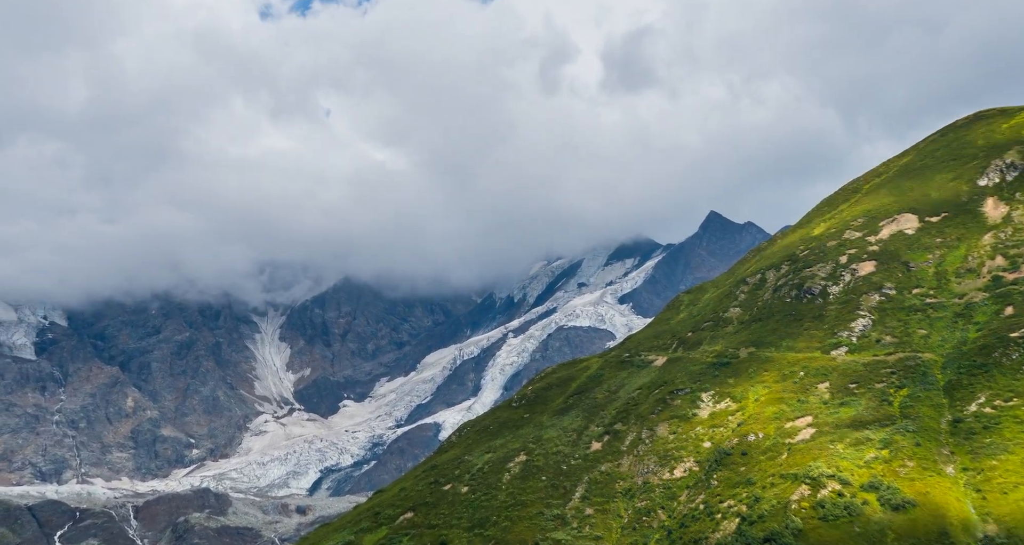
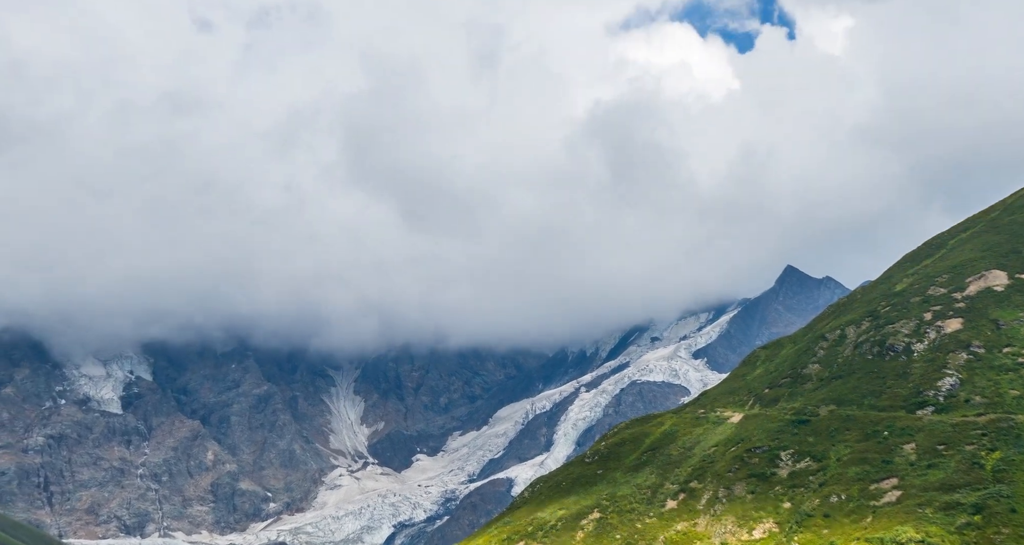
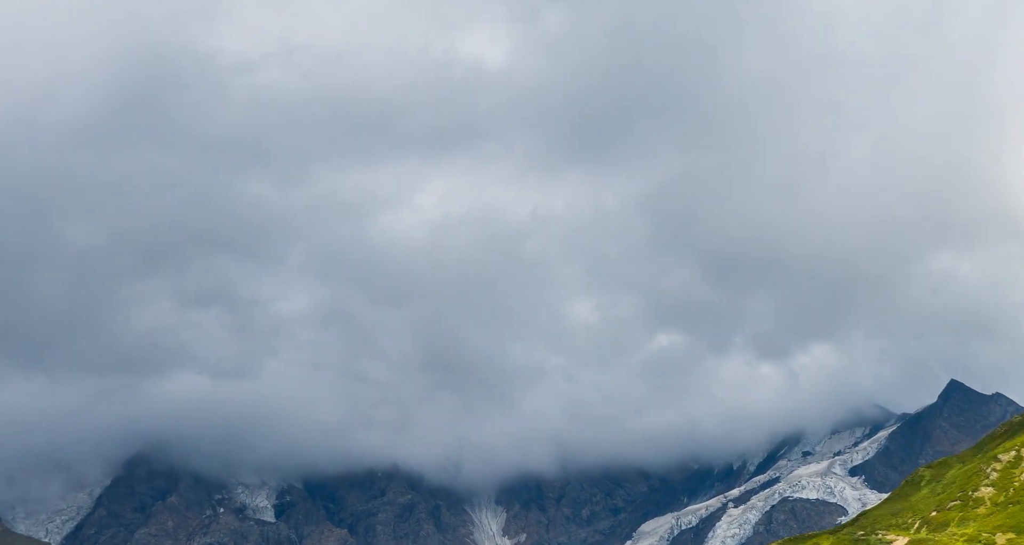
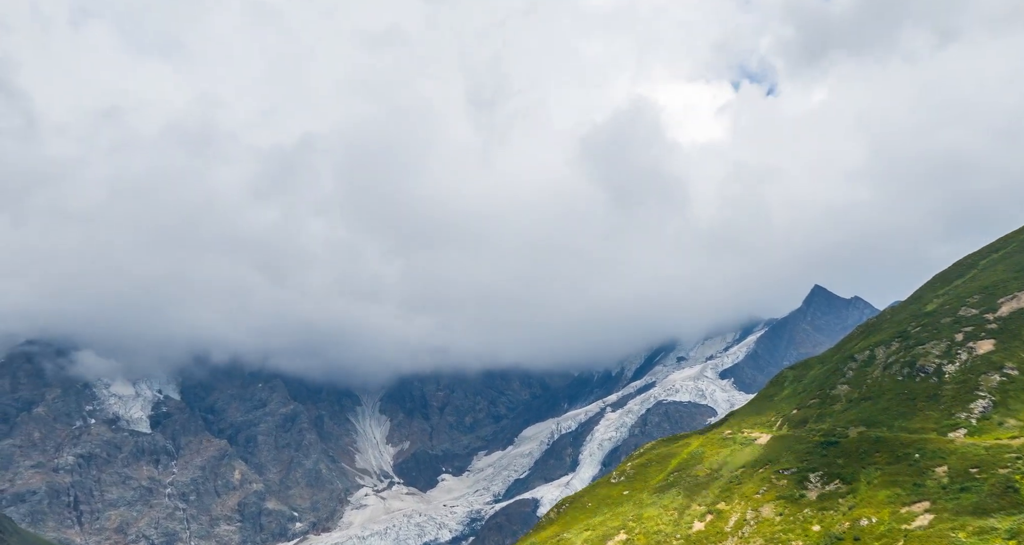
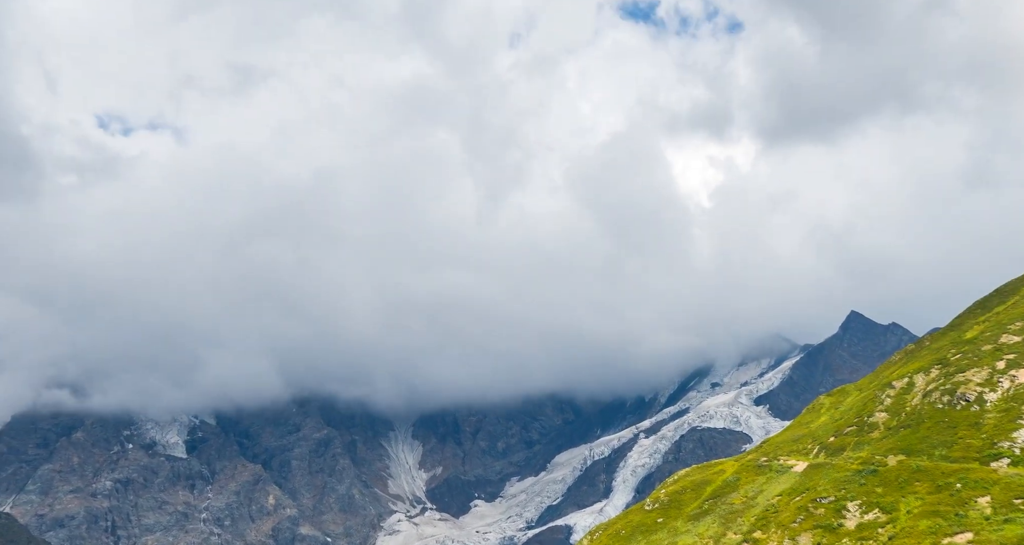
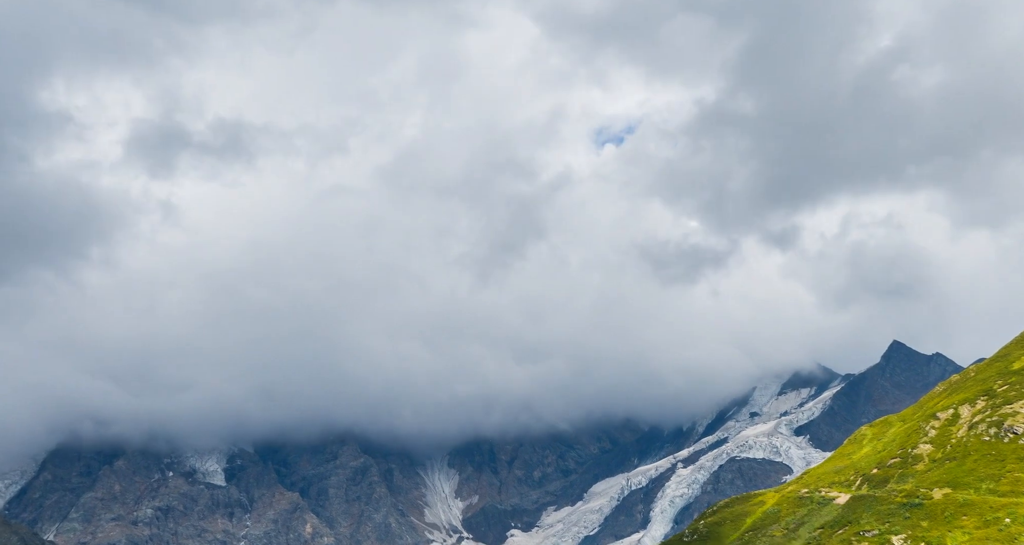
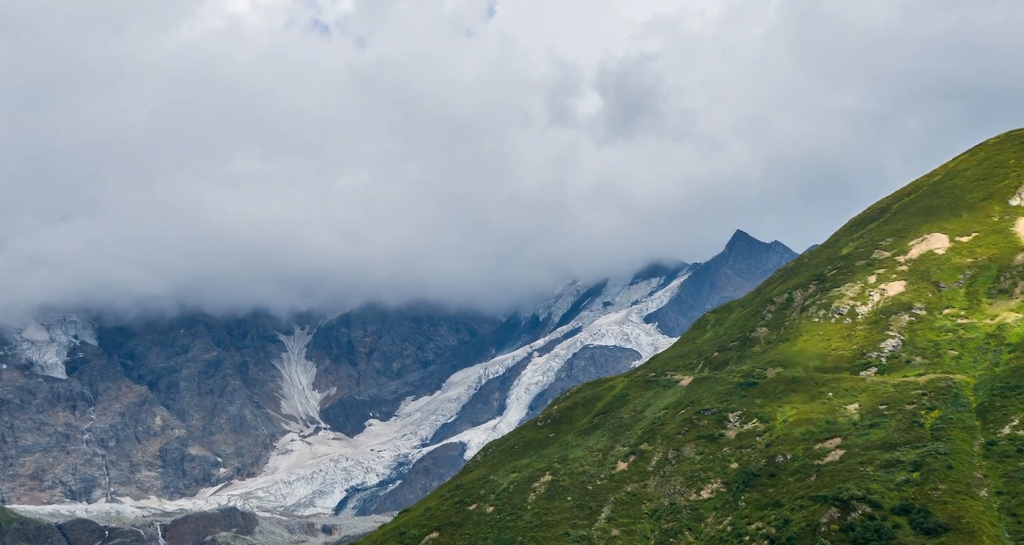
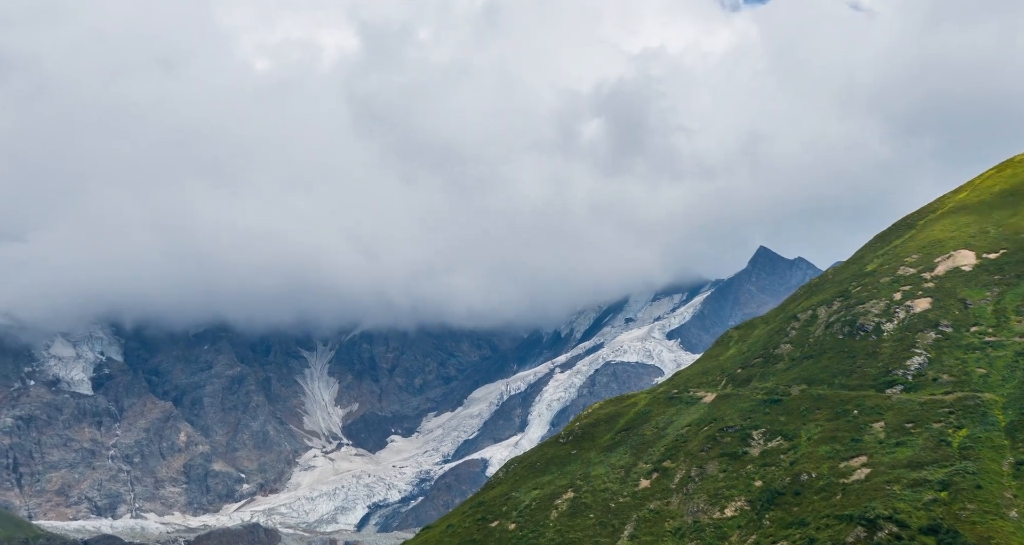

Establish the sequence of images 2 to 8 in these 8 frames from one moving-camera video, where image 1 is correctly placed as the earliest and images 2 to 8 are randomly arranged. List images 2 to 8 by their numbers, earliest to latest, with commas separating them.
7, 8, 2, 4, 5, 6, 3
